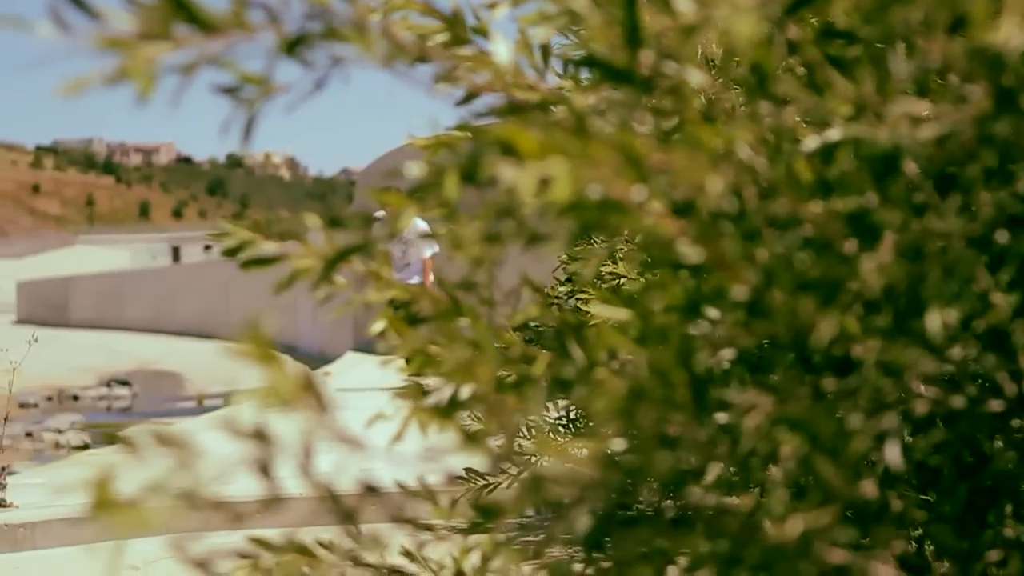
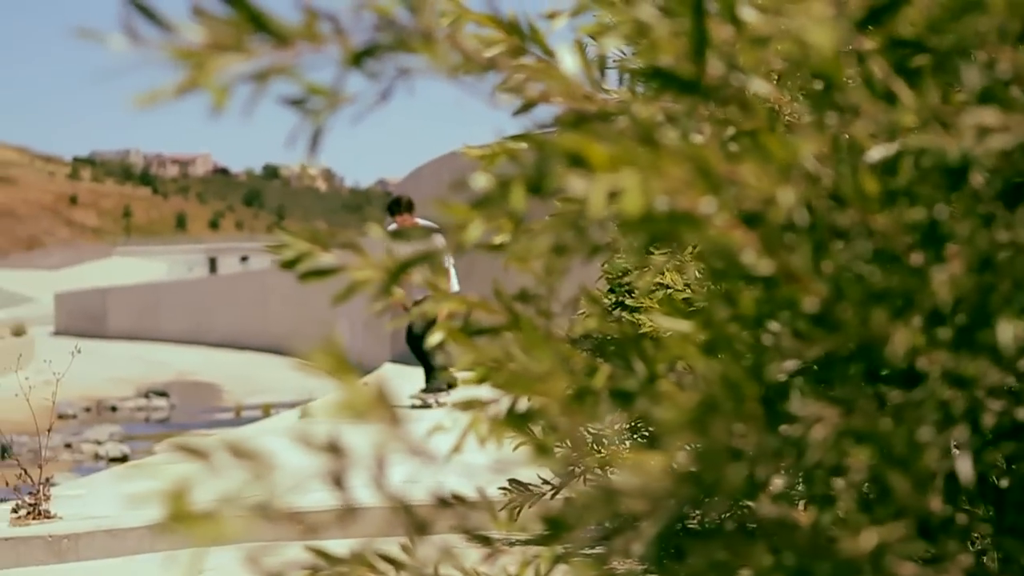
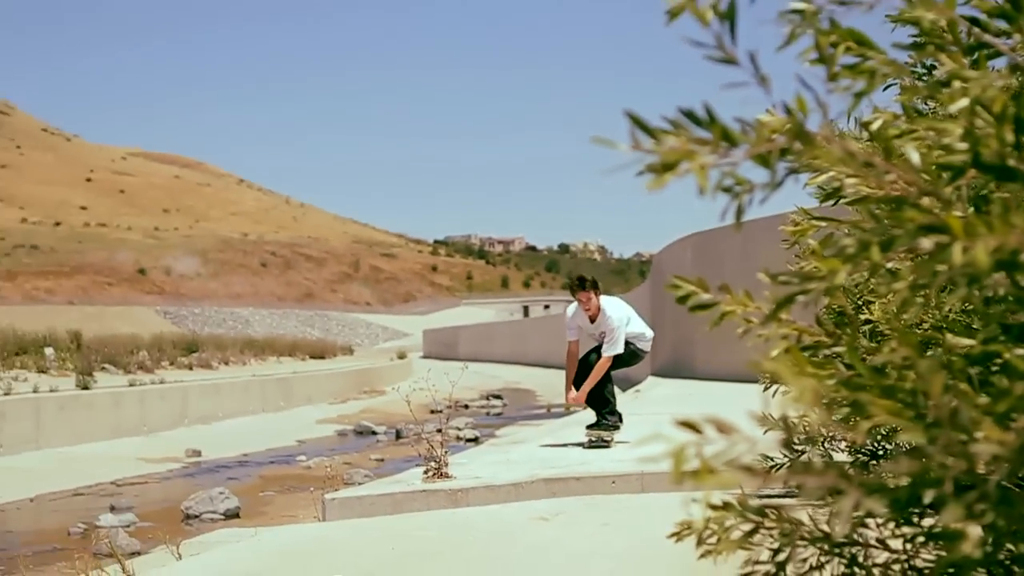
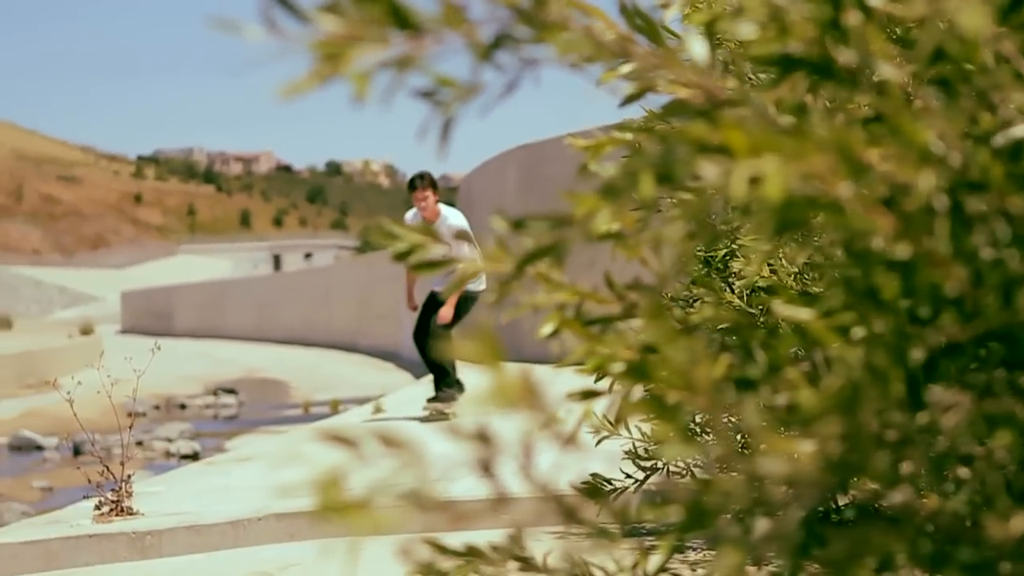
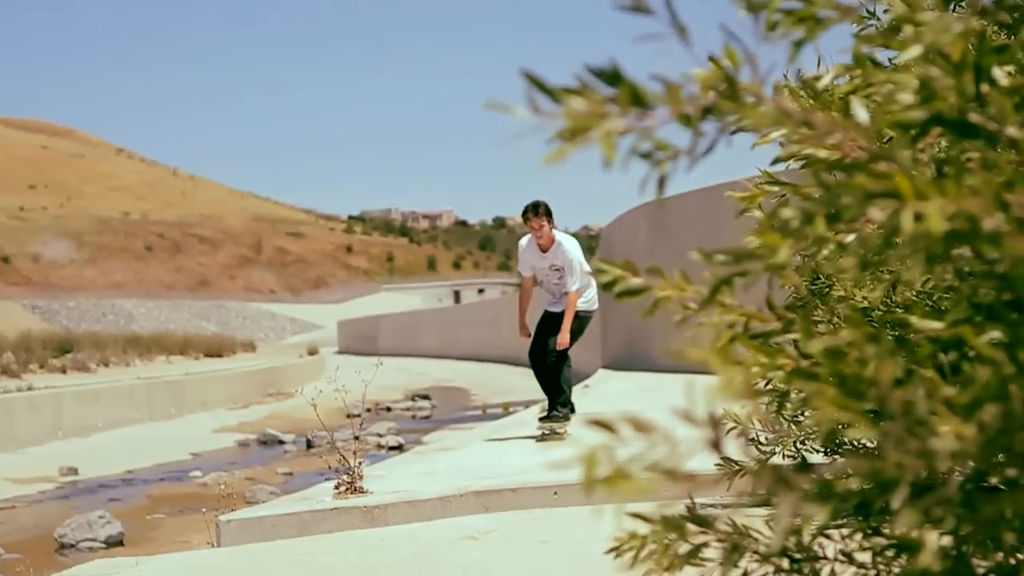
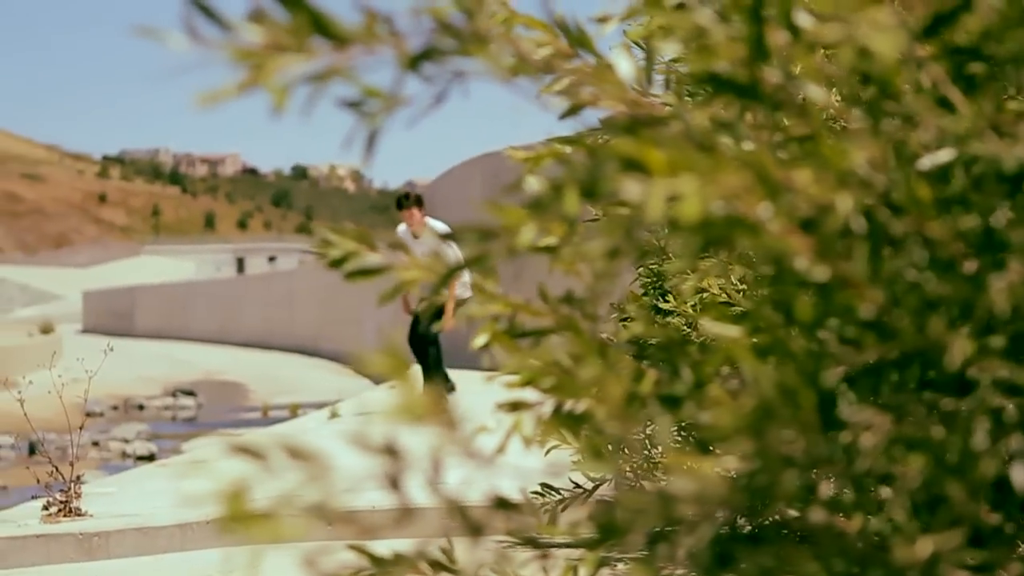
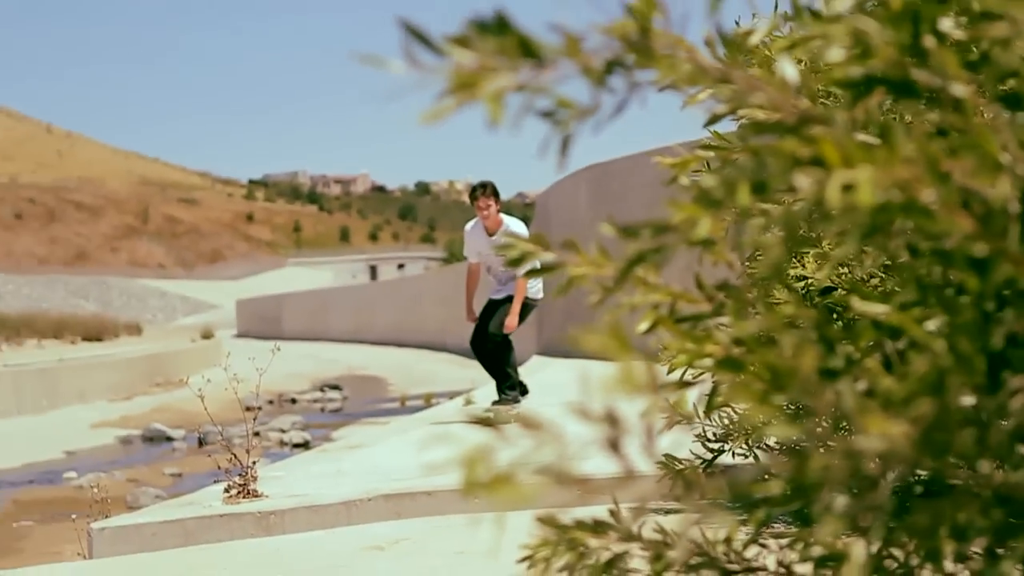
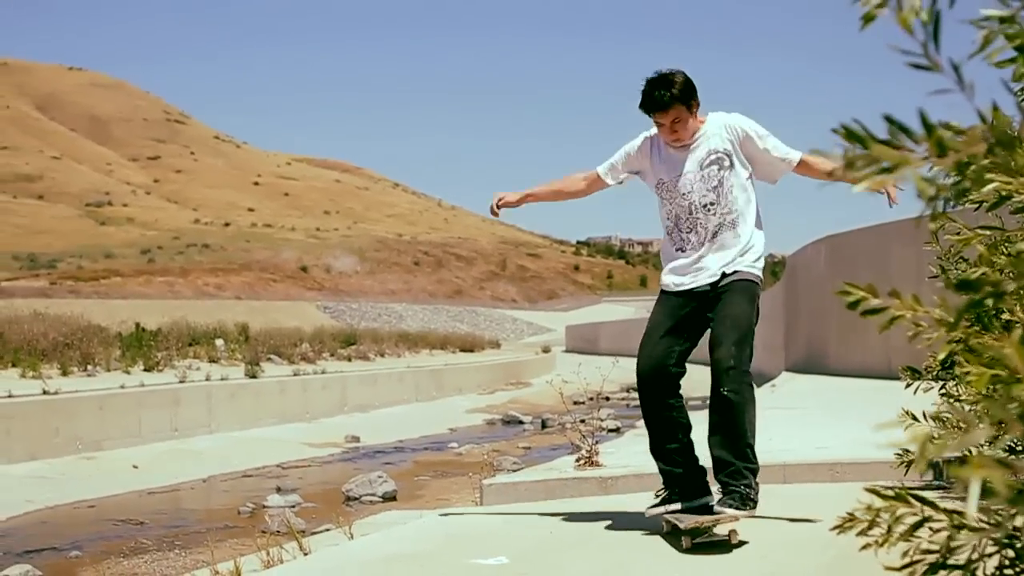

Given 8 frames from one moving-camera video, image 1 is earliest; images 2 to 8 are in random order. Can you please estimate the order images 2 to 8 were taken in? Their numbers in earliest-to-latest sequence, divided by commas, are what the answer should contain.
2, 6, 4, 7, 5, 3, 8
